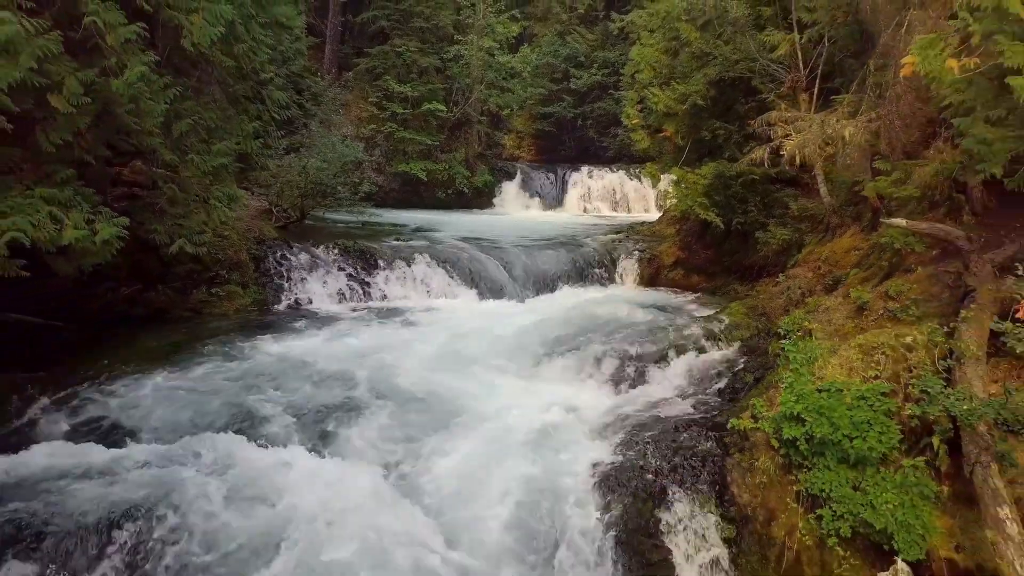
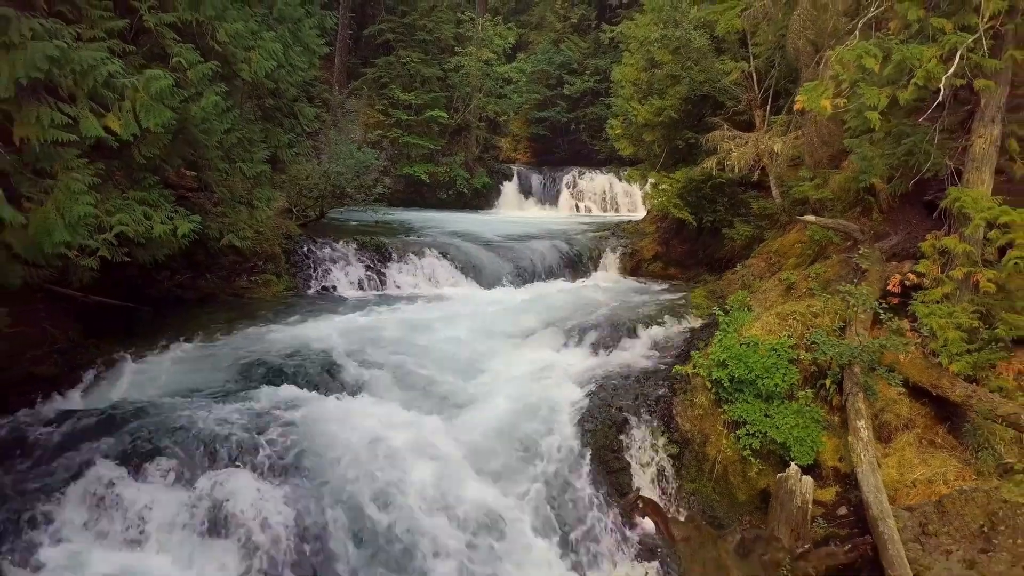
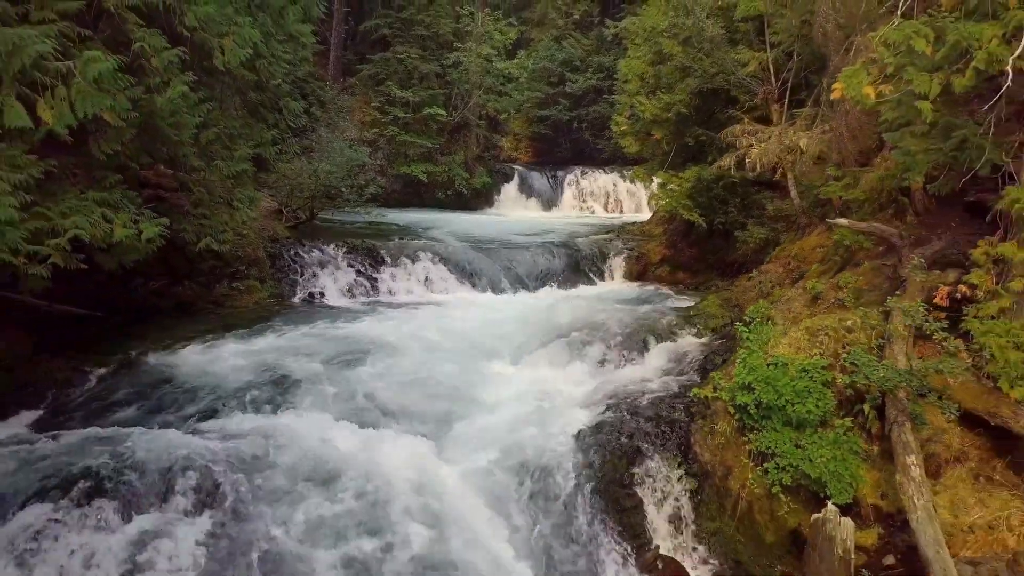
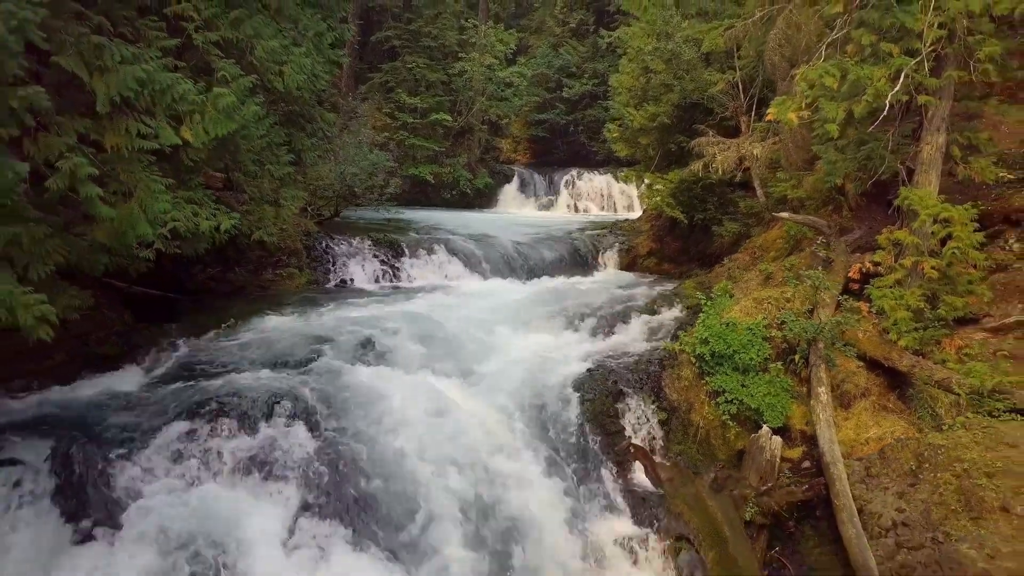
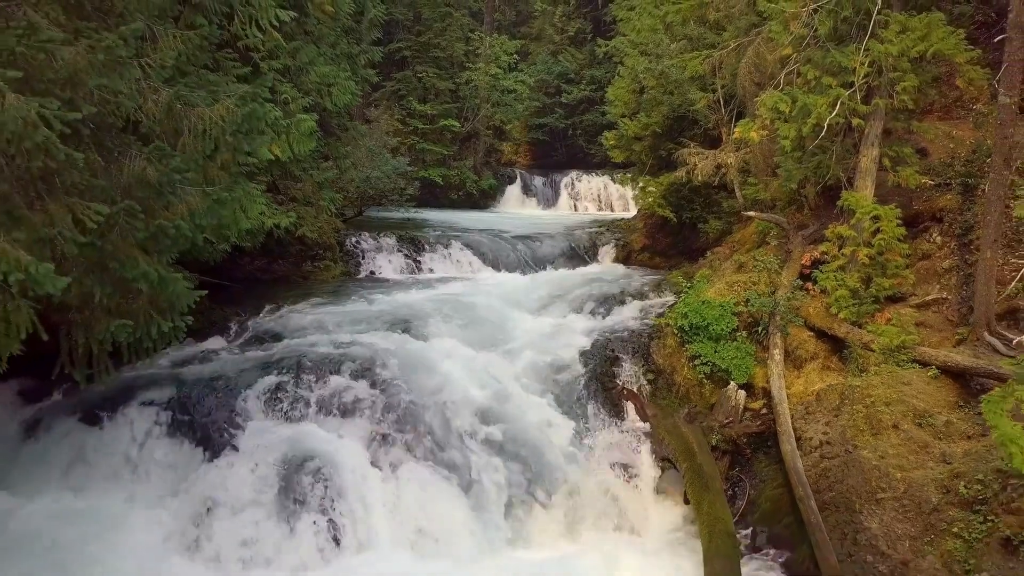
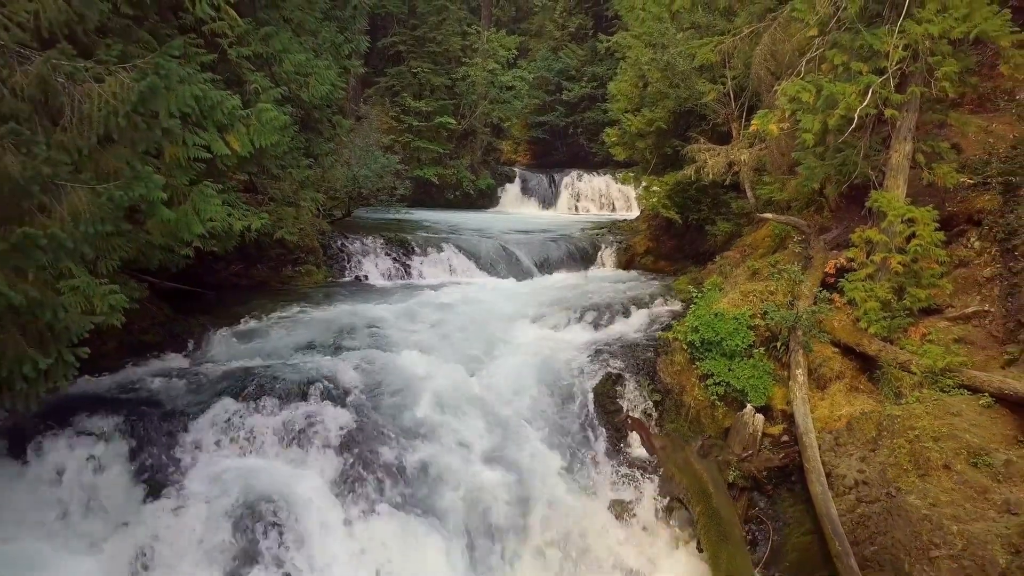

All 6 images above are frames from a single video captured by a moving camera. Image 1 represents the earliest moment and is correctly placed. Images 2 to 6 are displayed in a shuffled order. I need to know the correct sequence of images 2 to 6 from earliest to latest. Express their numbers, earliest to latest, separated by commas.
3, 2, 4, 6, 5
